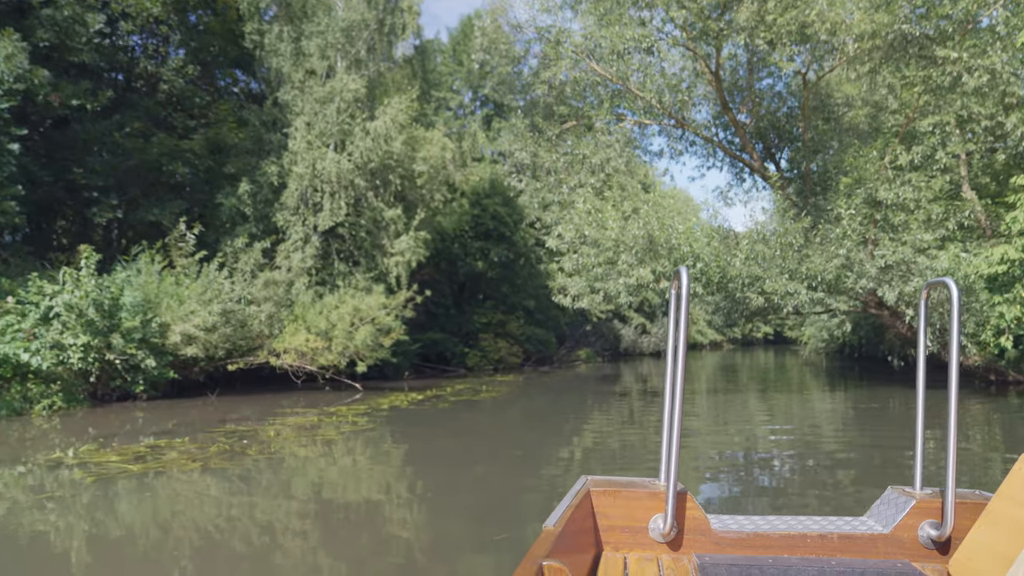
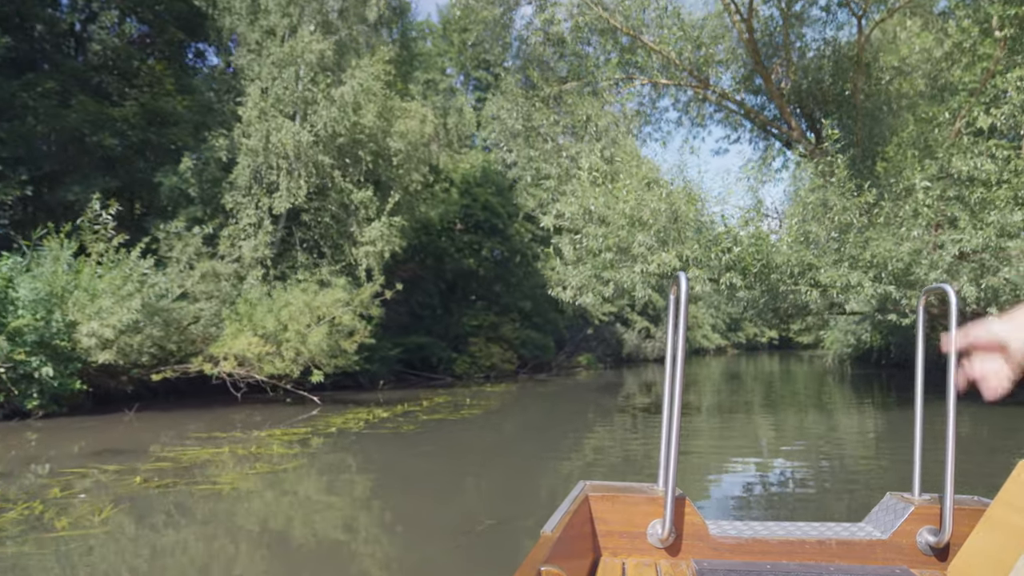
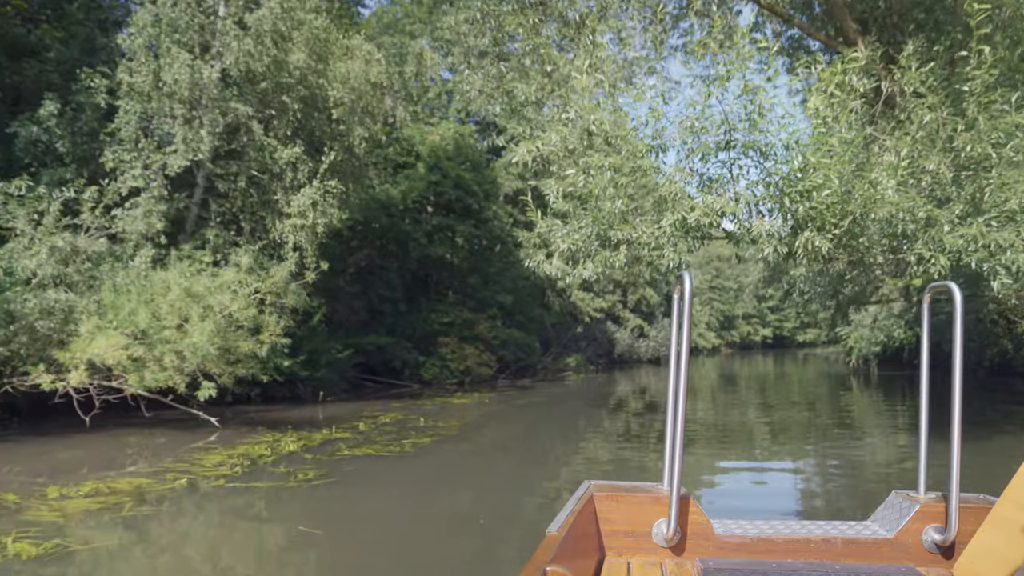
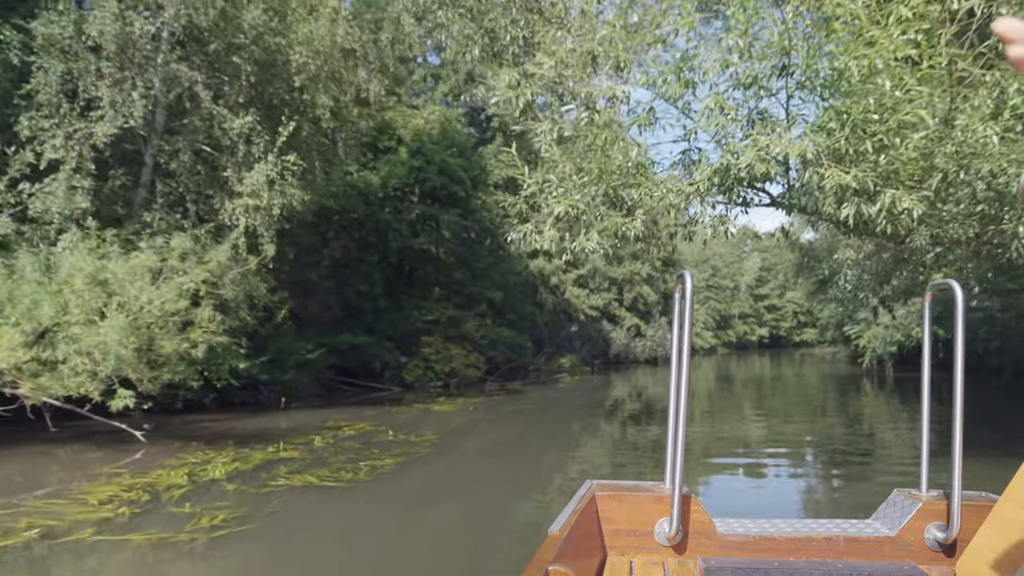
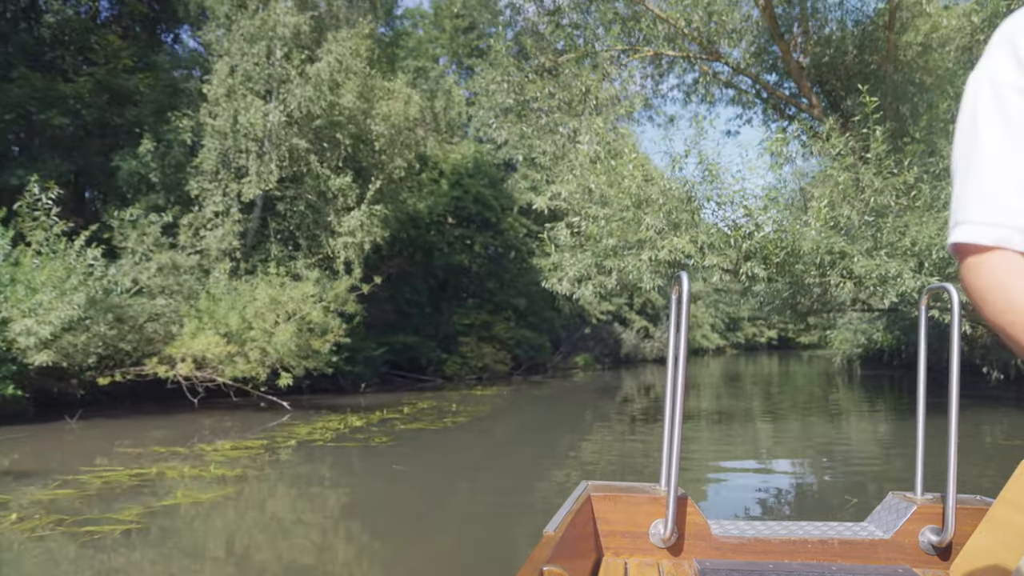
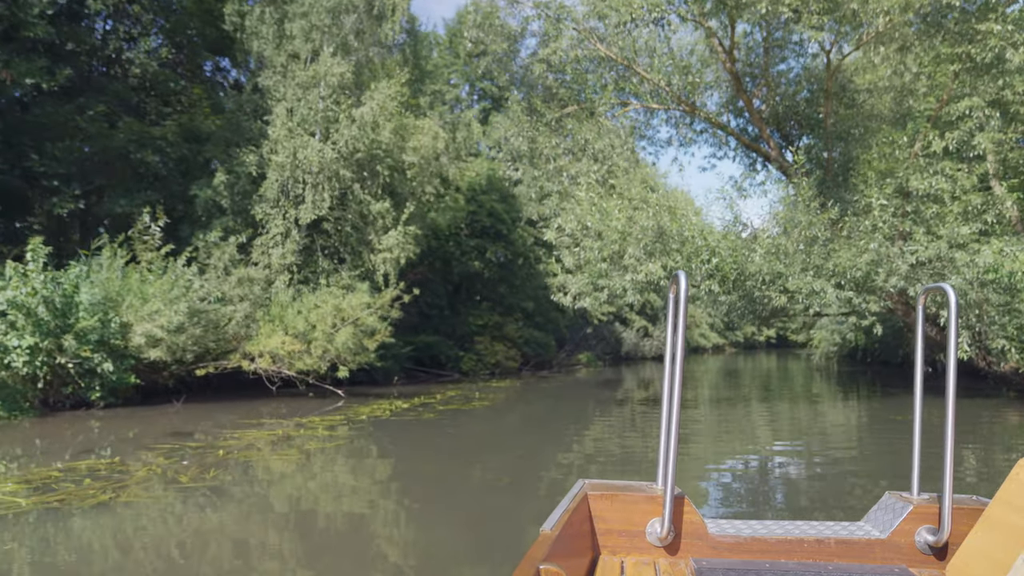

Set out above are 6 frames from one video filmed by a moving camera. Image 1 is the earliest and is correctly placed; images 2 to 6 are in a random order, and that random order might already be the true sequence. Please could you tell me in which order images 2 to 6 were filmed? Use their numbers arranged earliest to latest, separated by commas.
6, 2, 5, 3, 4
